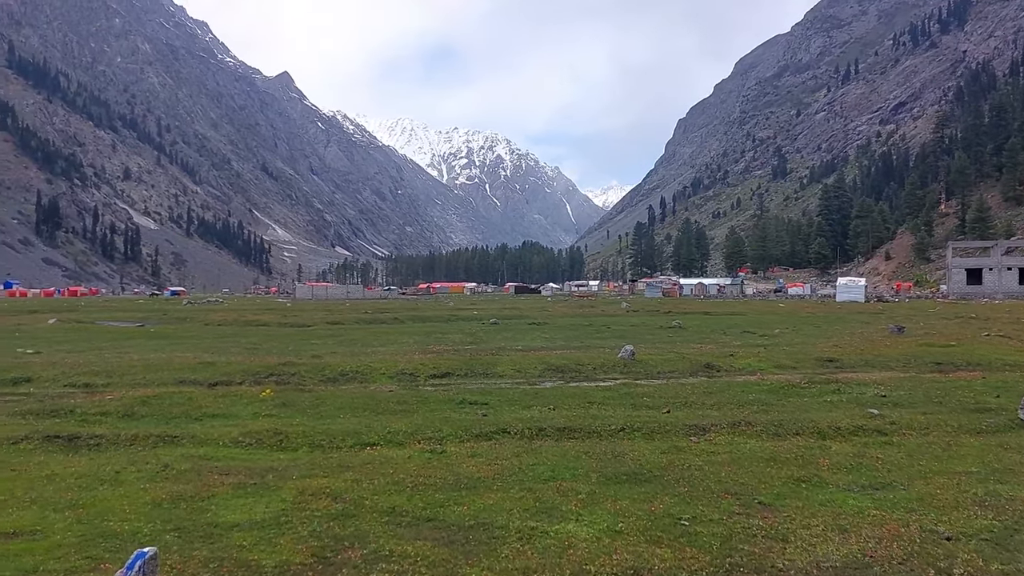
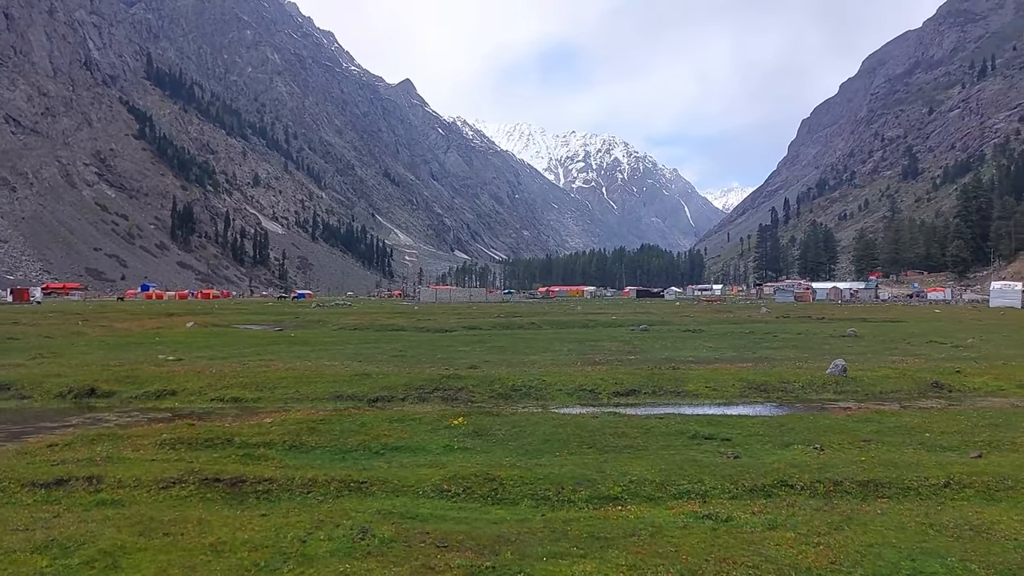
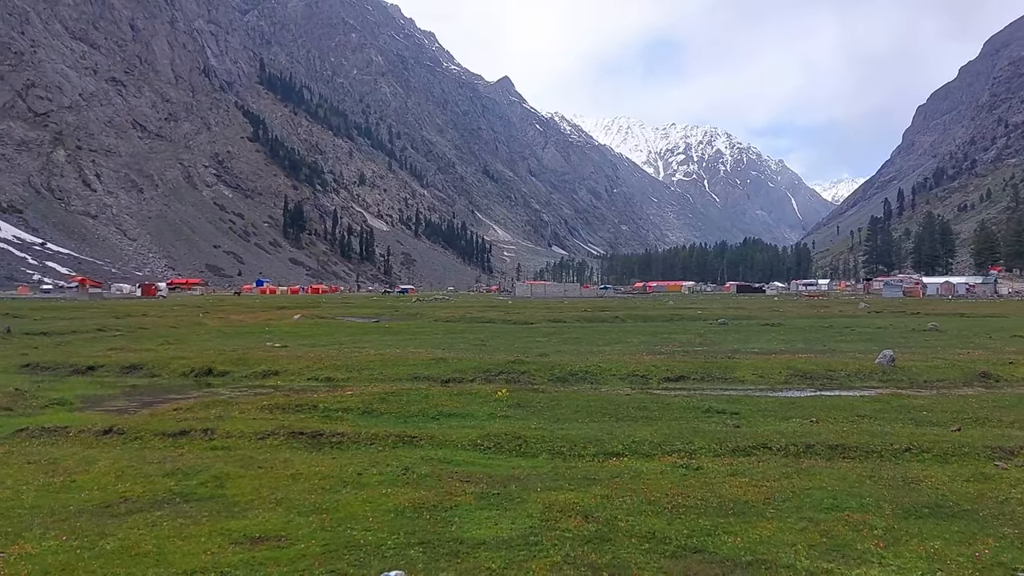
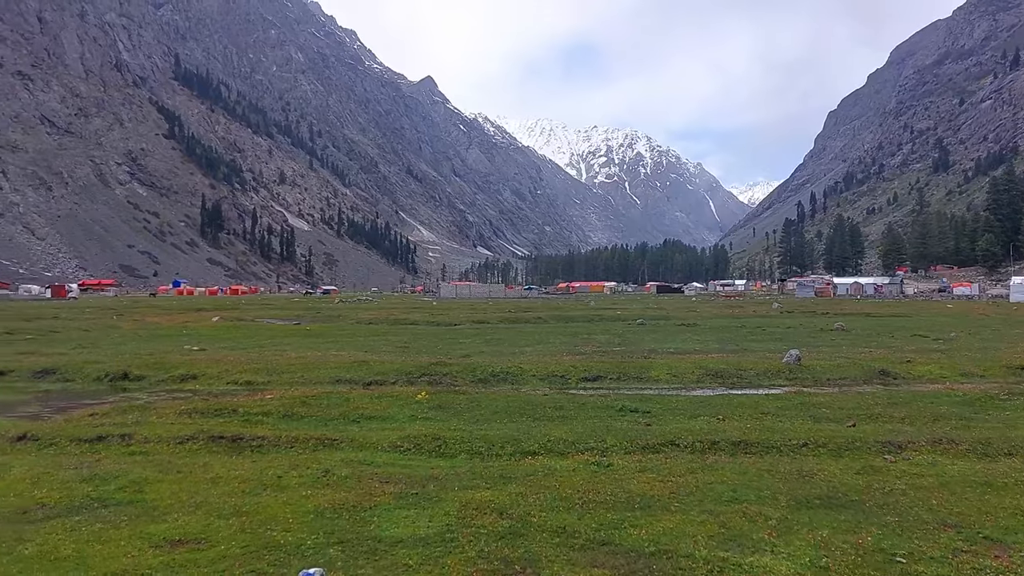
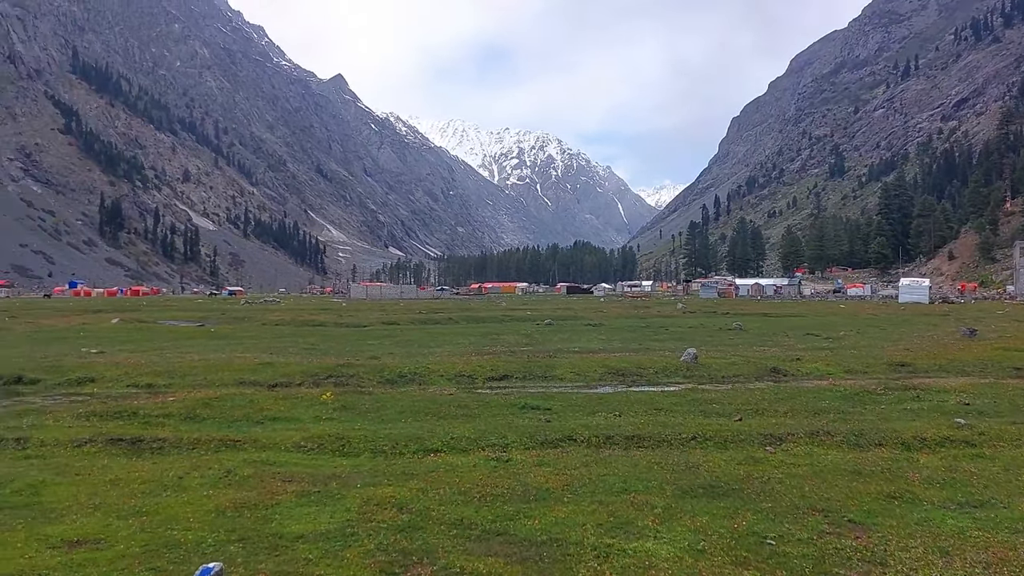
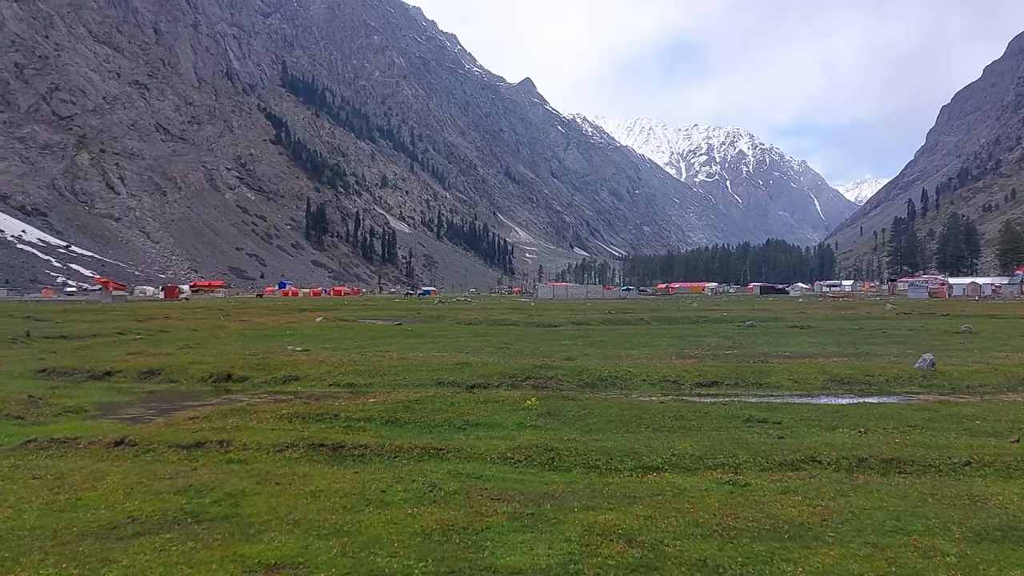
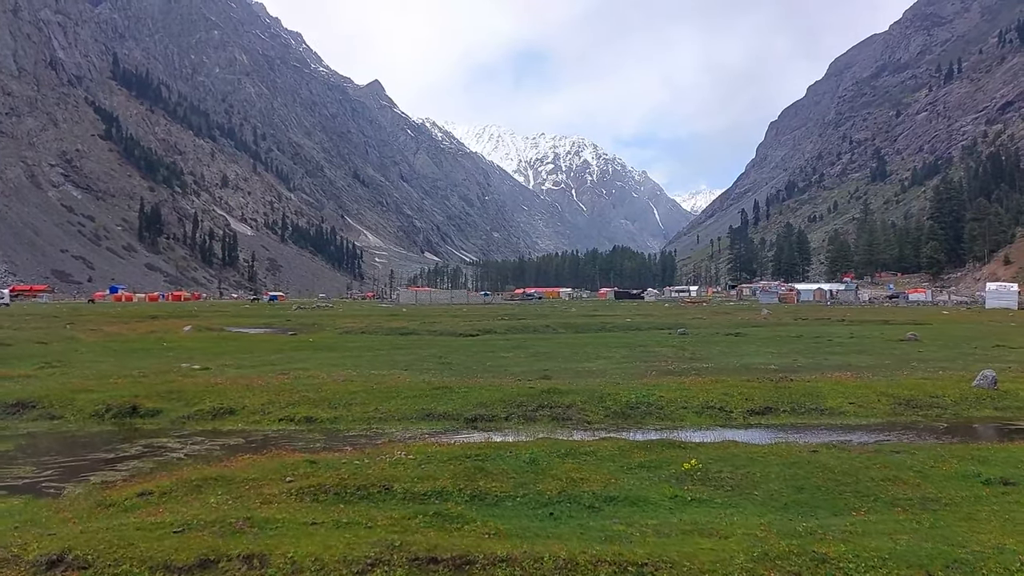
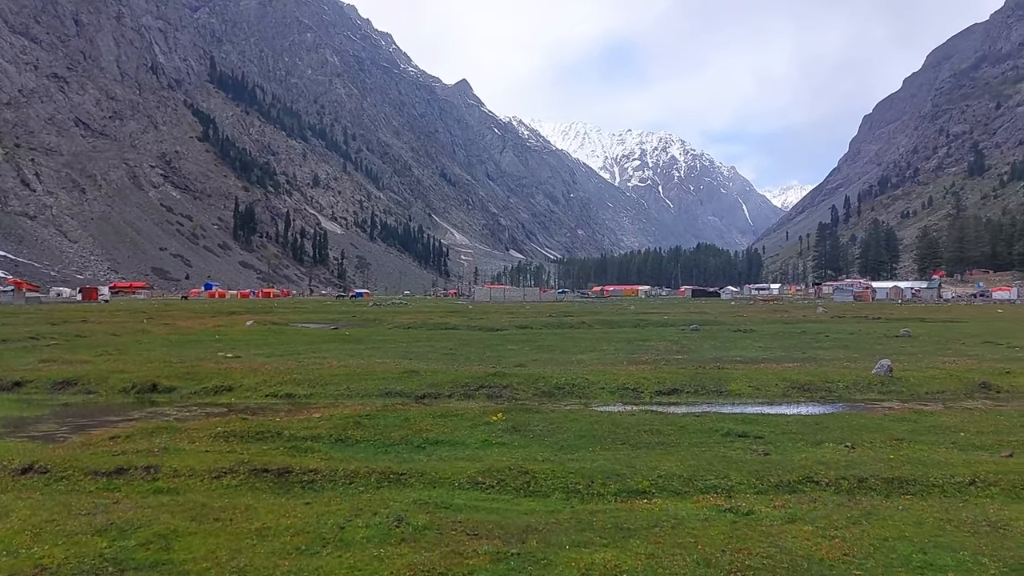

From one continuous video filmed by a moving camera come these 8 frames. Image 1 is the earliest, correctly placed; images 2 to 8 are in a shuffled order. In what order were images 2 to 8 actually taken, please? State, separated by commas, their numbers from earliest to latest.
5, 4, 3, 6, 8, 2, 7
